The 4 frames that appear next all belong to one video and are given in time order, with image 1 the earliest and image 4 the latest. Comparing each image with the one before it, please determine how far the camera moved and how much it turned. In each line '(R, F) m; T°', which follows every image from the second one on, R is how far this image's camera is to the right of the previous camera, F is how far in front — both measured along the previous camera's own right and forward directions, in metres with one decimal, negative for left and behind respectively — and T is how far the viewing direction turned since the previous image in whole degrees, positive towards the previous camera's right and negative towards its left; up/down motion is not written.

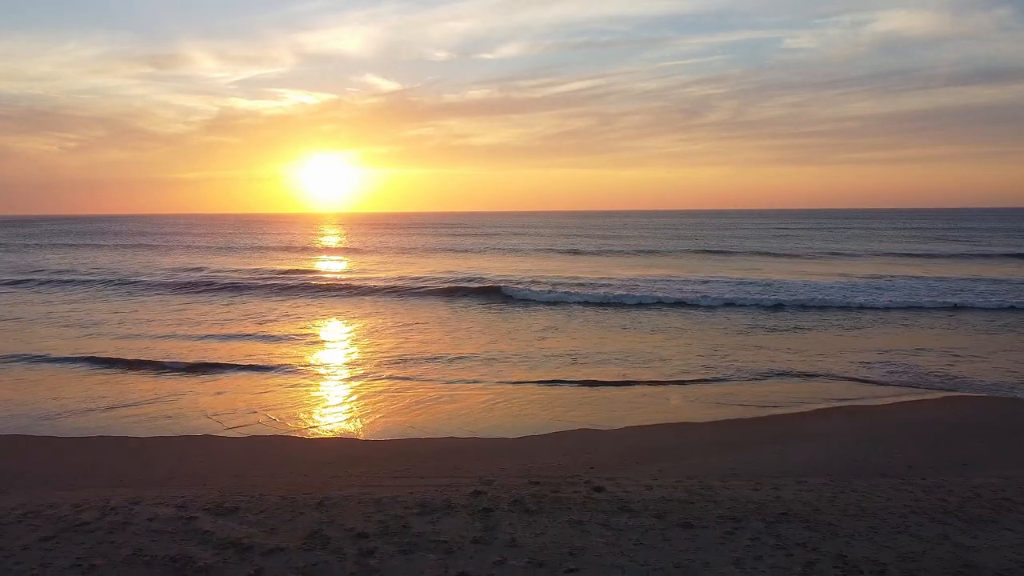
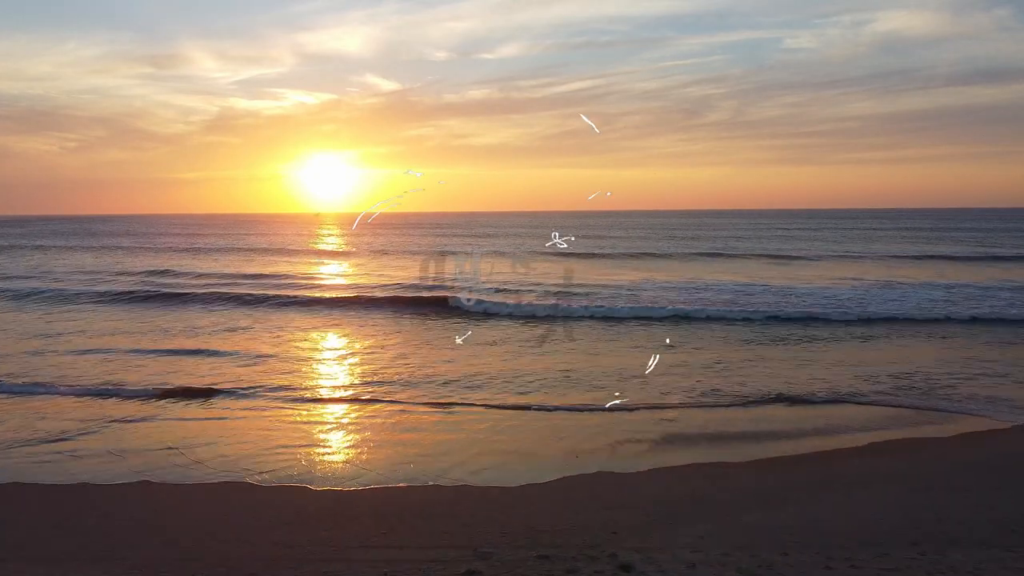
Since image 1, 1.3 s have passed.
(0.0, +0.8) m; 0°
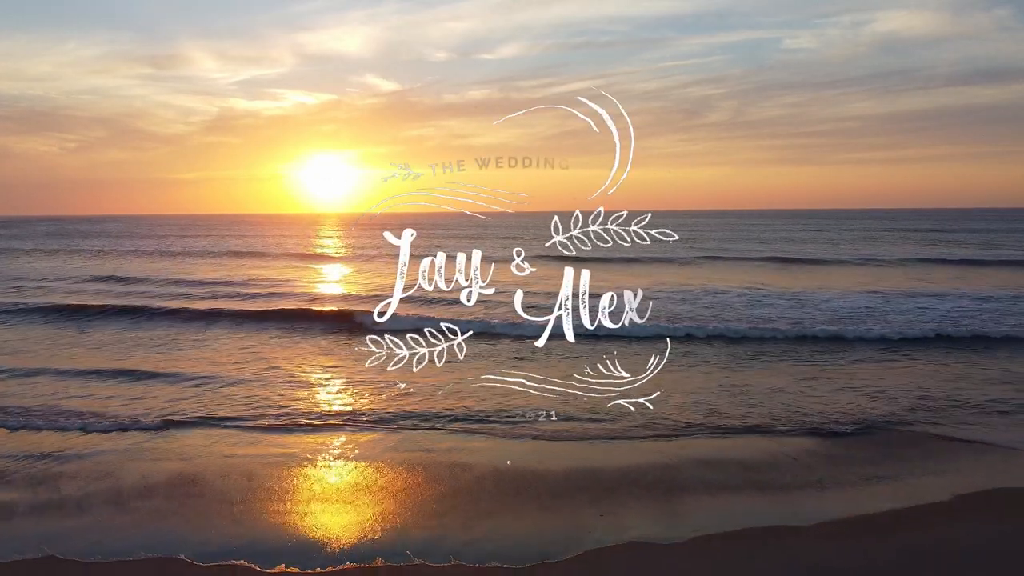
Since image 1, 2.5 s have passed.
(-0.1, -0.8) m; 0°
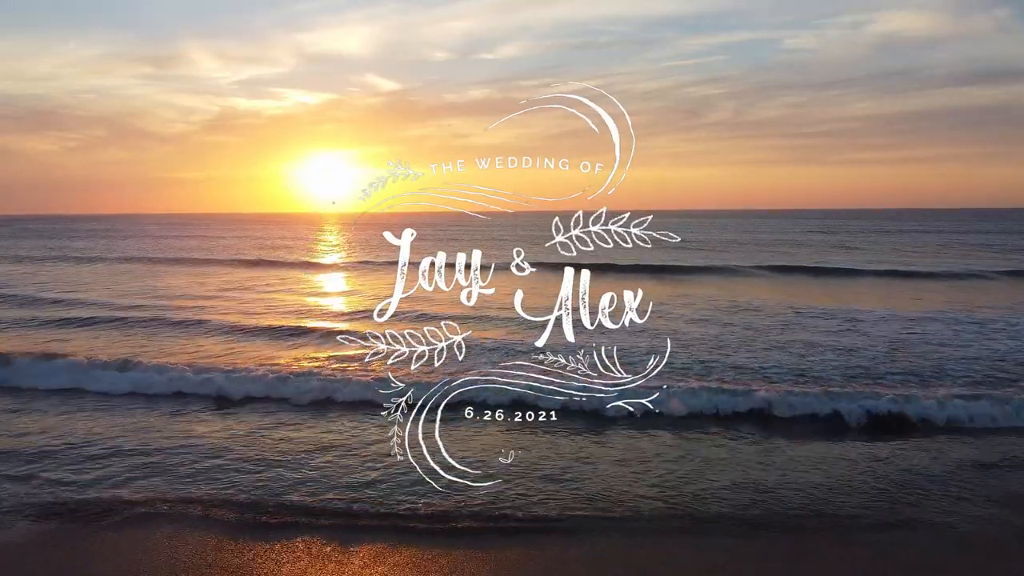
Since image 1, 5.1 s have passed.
(0.0, +0.5) m; 0°
